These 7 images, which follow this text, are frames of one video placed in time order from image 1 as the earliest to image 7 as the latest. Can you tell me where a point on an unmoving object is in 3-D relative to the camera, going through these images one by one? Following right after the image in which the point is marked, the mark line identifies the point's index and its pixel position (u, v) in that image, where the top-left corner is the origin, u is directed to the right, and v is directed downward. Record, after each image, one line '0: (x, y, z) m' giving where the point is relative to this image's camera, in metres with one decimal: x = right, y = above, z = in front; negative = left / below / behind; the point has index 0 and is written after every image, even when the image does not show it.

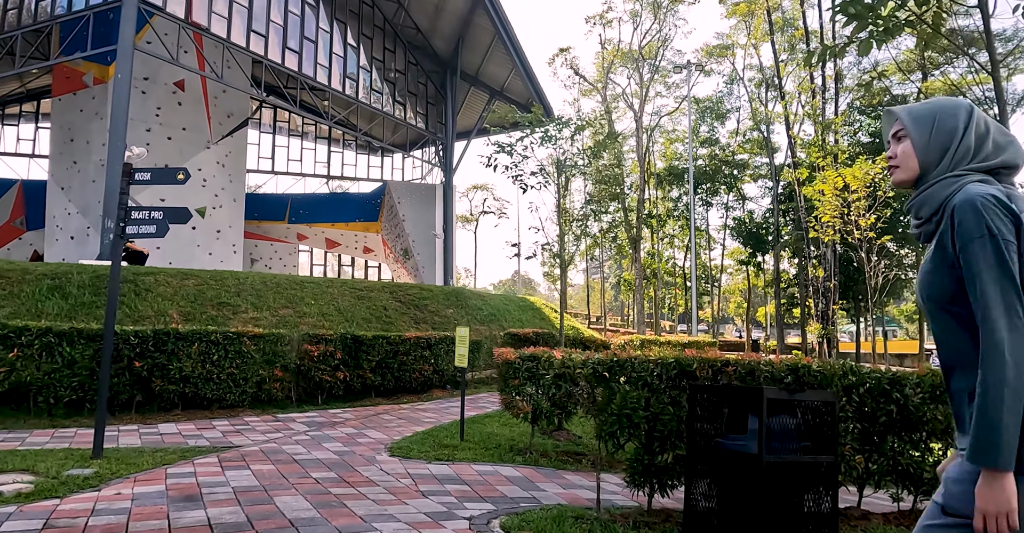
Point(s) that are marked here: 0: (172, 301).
0: (-4.6, -0.5, +7.6) m
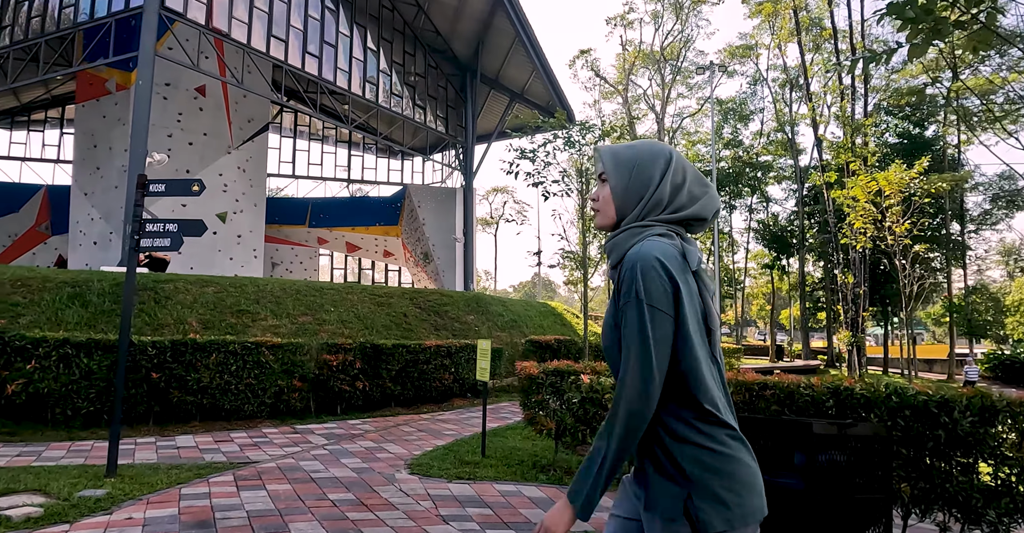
0: (-4.3, -0.6, +7.5) m
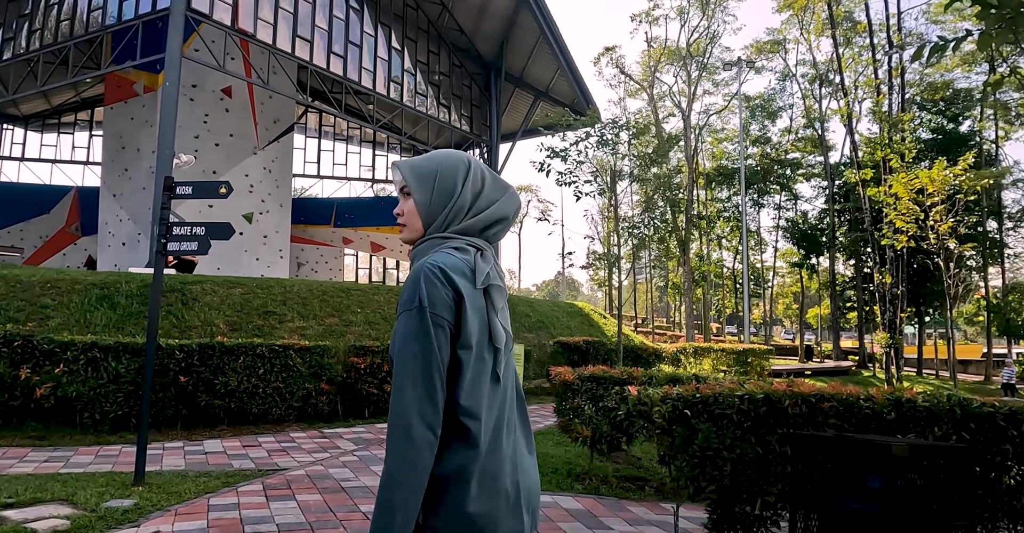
0: (-3.9, -0.6, +7.4) m
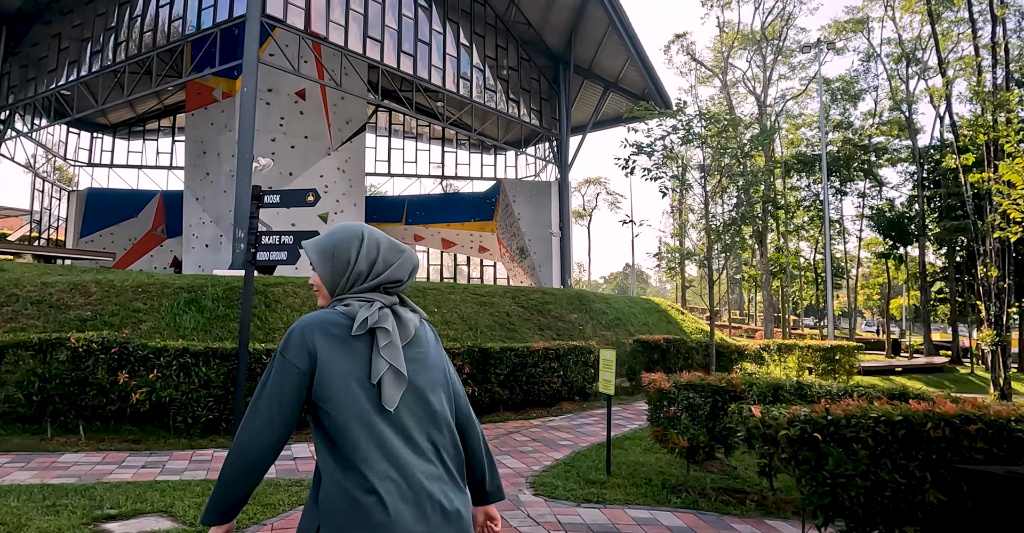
0: (-2.8, -0.6, +7.5) m
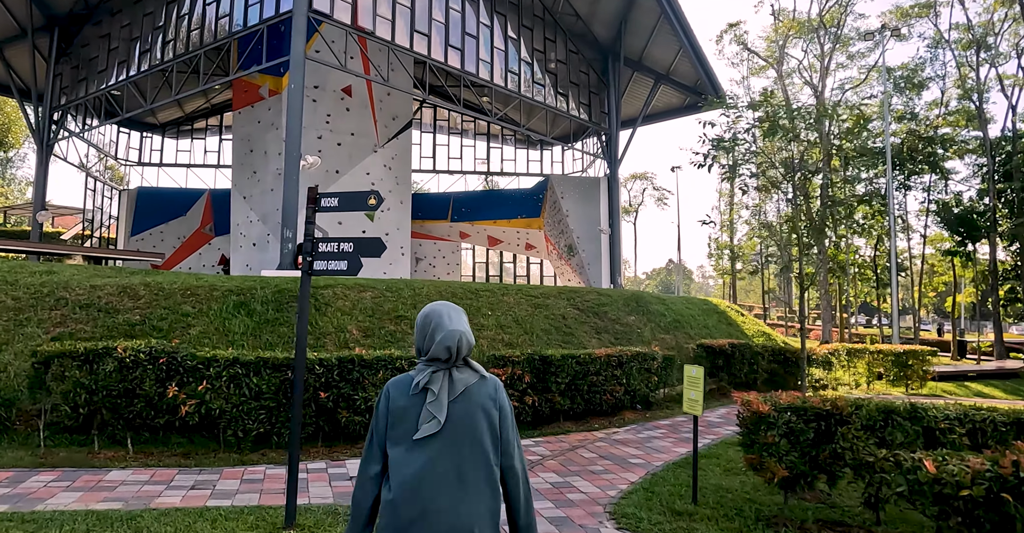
0: (-2.1, -0.6, +7.1) m
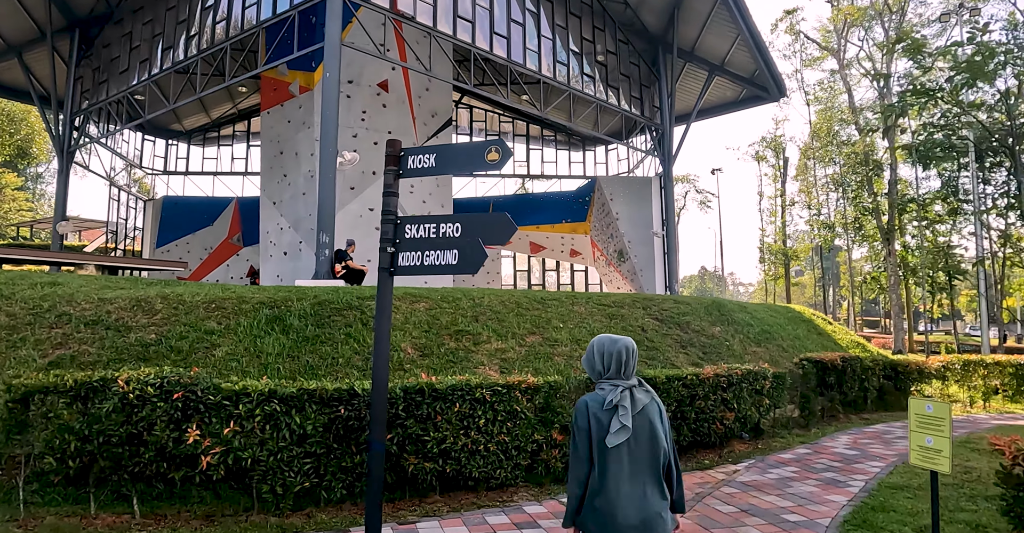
0: (-1.2, -0.7, +6.0) m
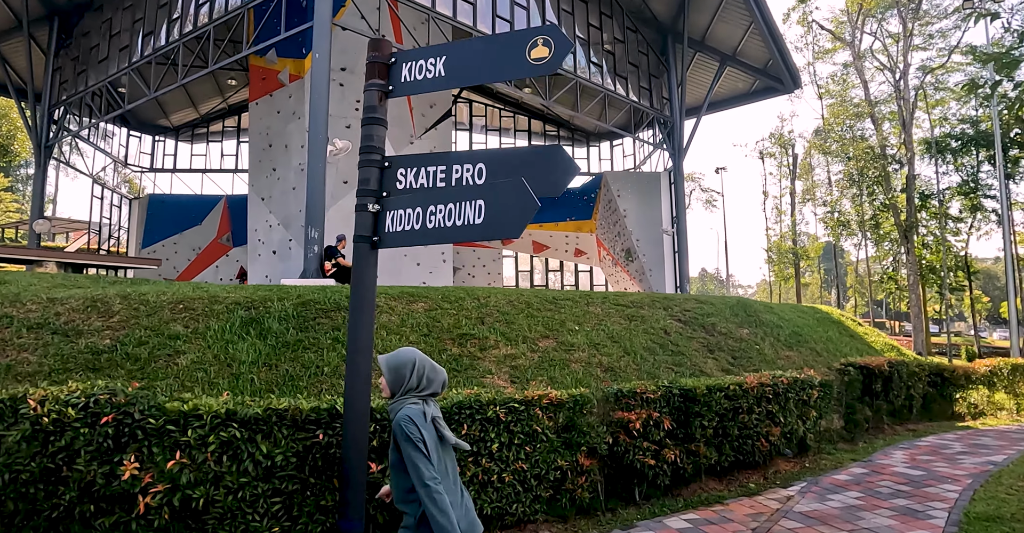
0: (-1.0, -0.6, +5.2) m
